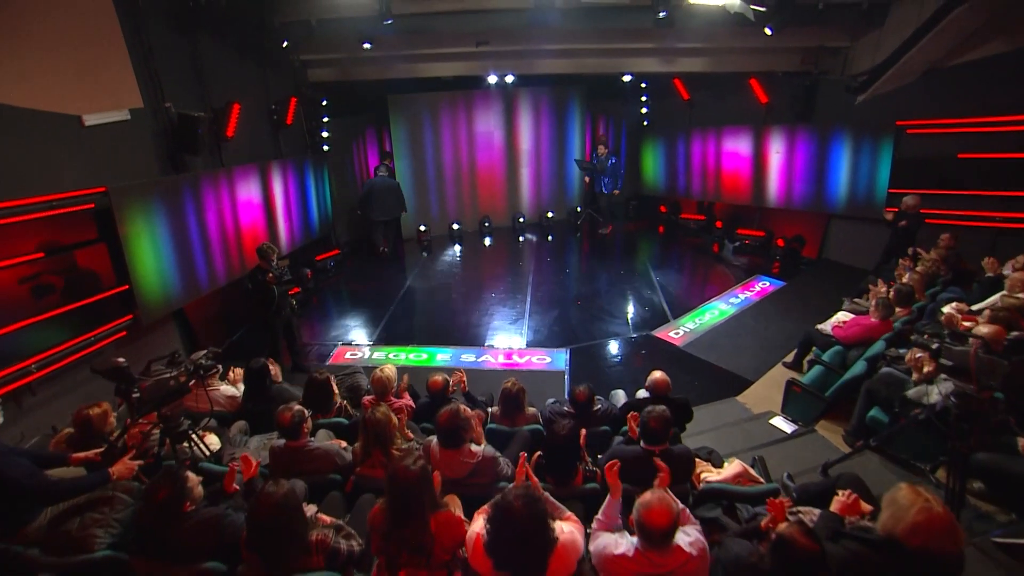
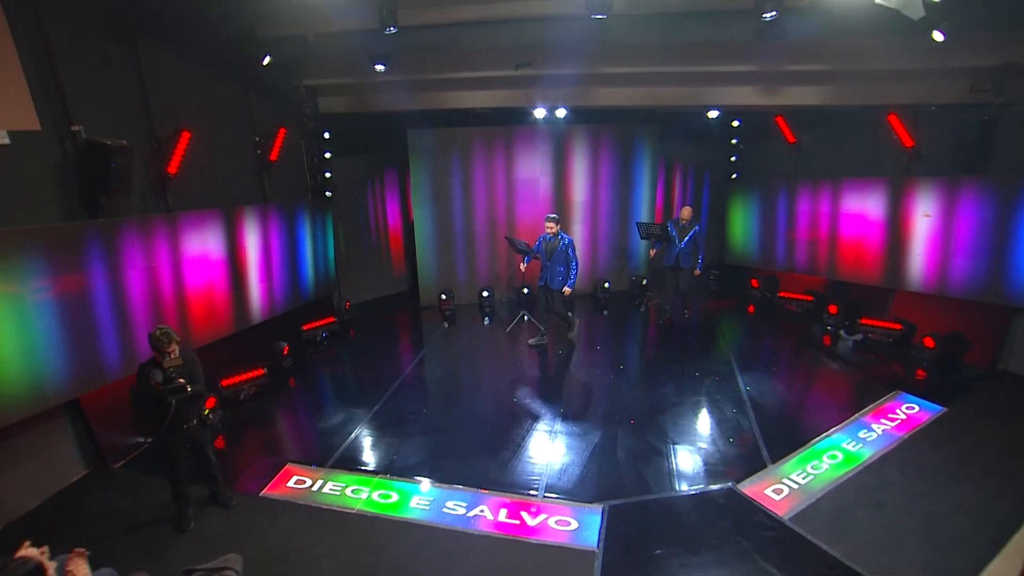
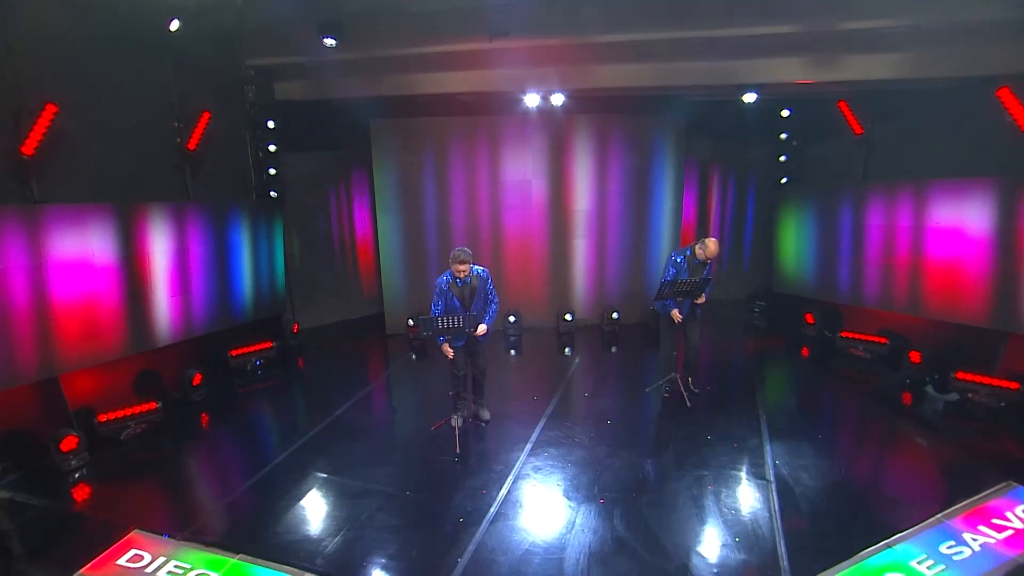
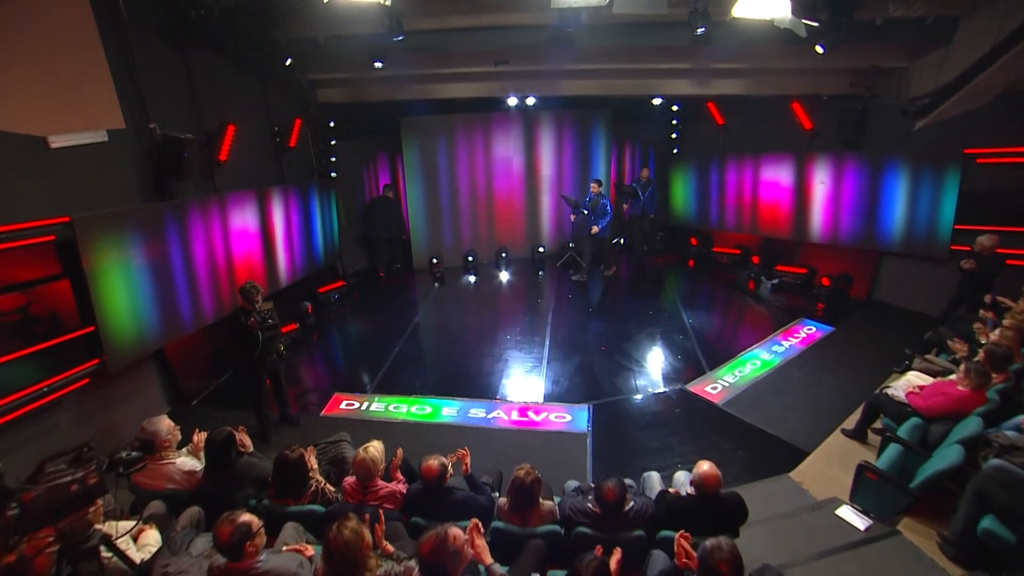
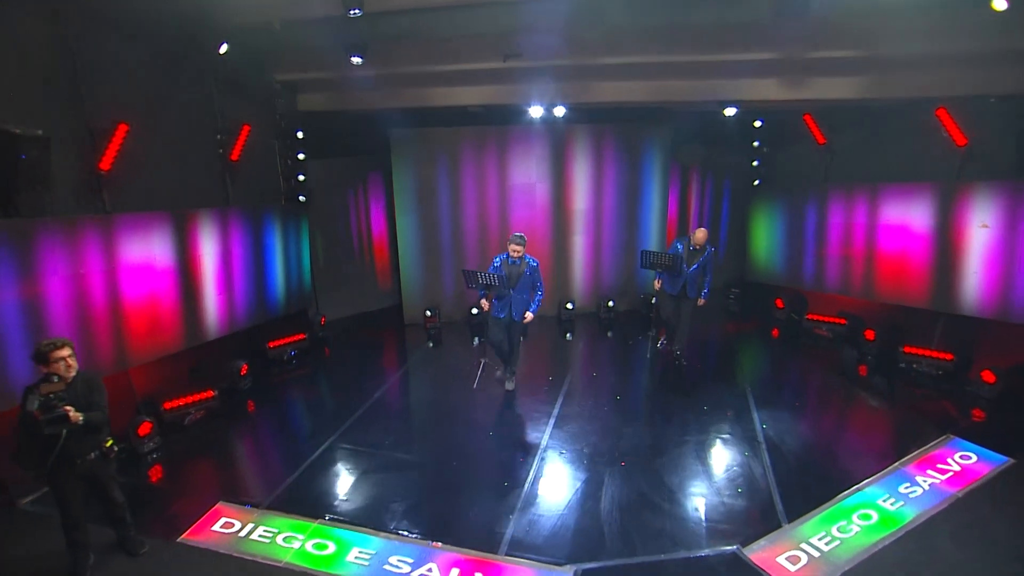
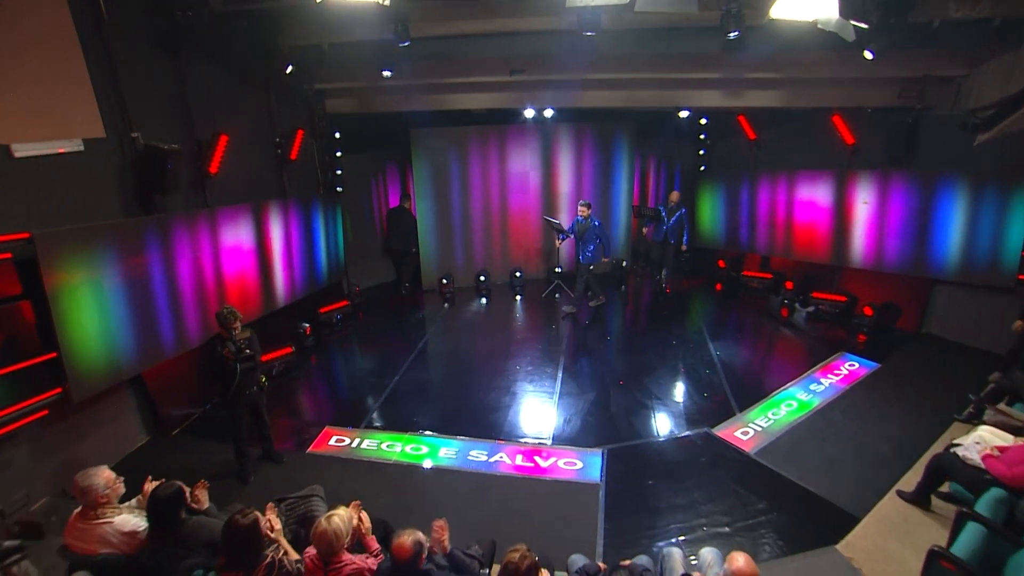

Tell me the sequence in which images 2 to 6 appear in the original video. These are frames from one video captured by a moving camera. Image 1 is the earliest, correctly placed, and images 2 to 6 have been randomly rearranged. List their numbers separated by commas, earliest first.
4, 6, 2, 5, 3
